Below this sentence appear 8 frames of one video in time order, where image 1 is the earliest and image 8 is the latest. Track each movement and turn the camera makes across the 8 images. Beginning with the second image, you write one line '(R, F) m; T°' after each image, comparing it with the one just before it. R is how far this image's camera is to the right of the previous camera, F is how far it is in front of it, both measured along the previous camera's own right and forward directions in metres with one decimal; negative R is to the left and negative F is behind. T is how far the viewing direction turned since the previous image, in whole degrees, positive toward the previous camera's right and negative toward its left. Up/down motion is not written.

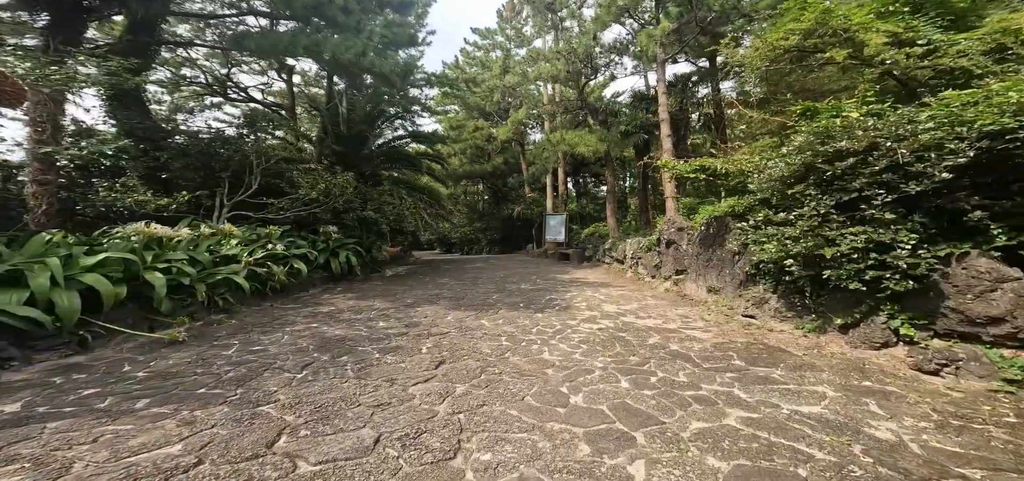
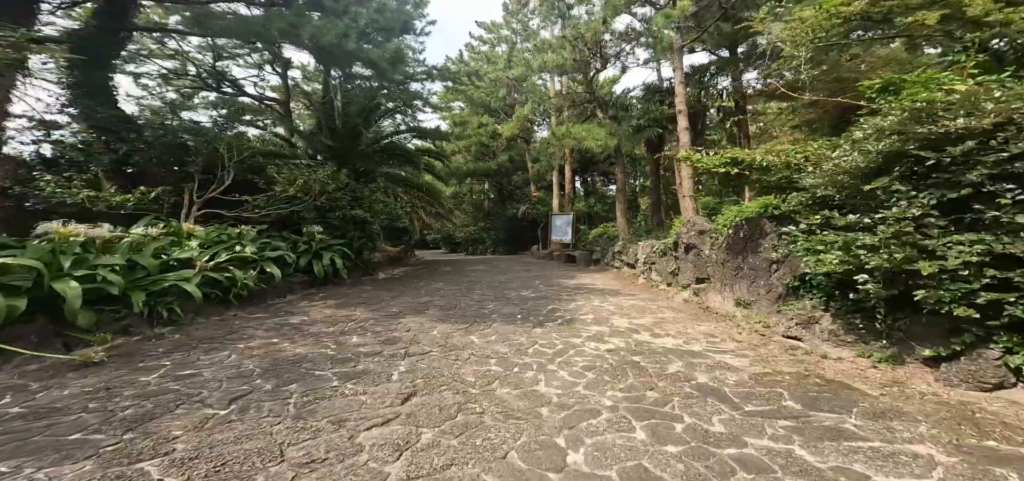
(+0.2, +0.8) m; -1°
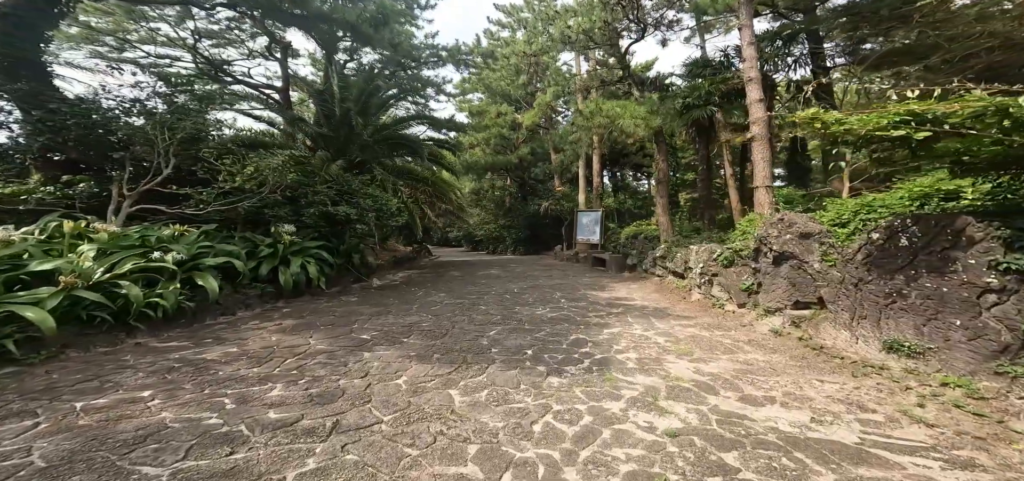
(+0.2, +1.8) m; -4°
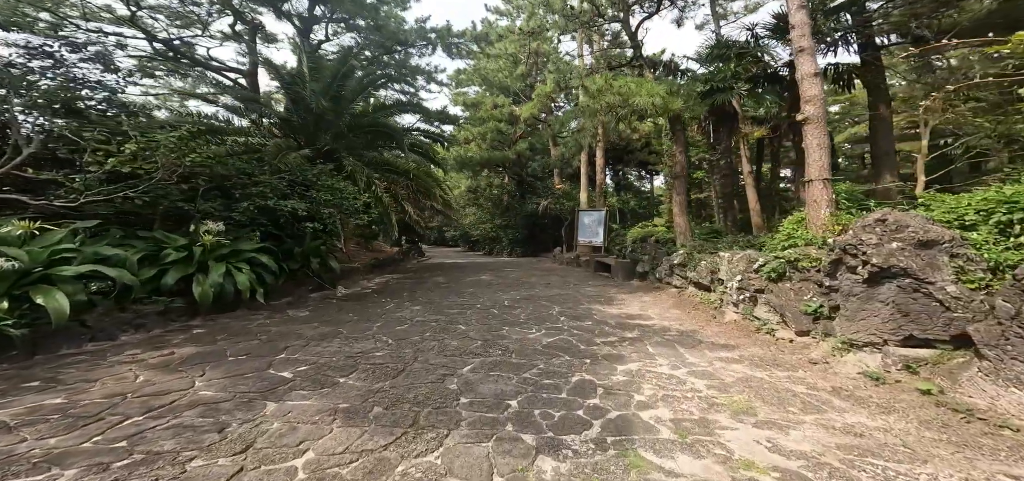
(+0.2, +1.3) m; 0°
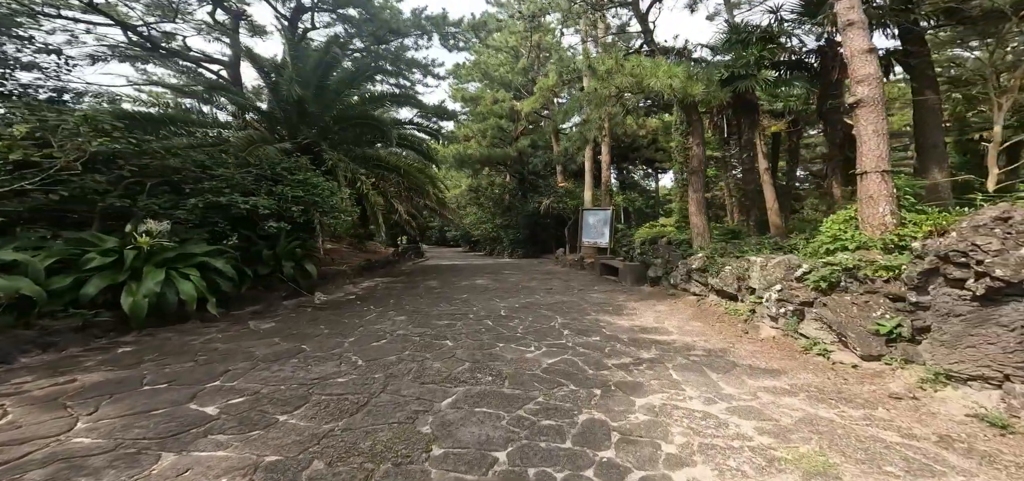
(+0.1, +0.7) m; 0°
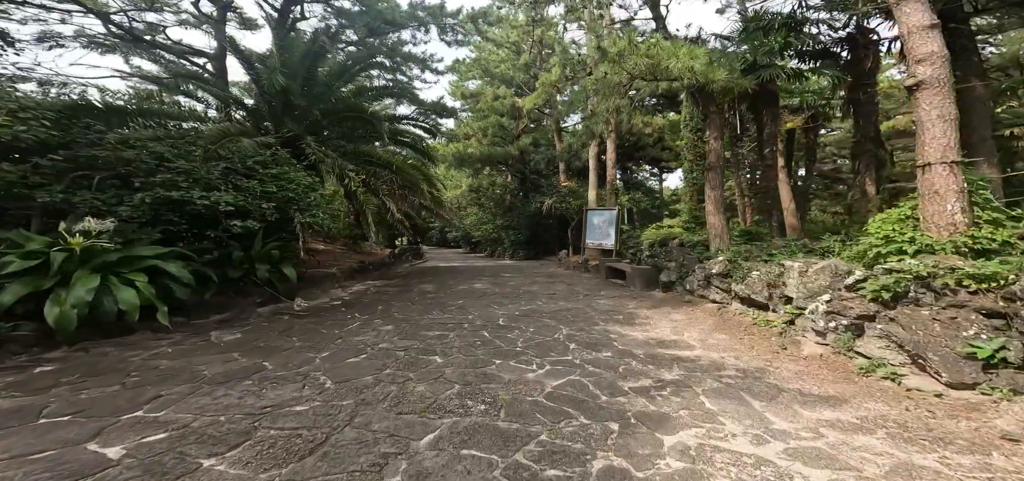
(0.0, +0.6) m; 0°
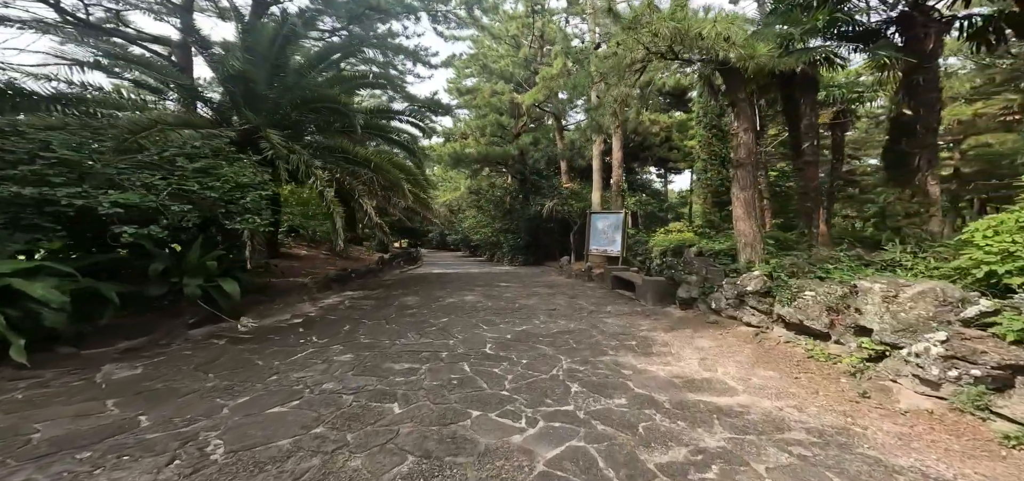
(+0.1, +0.9) m; 0°
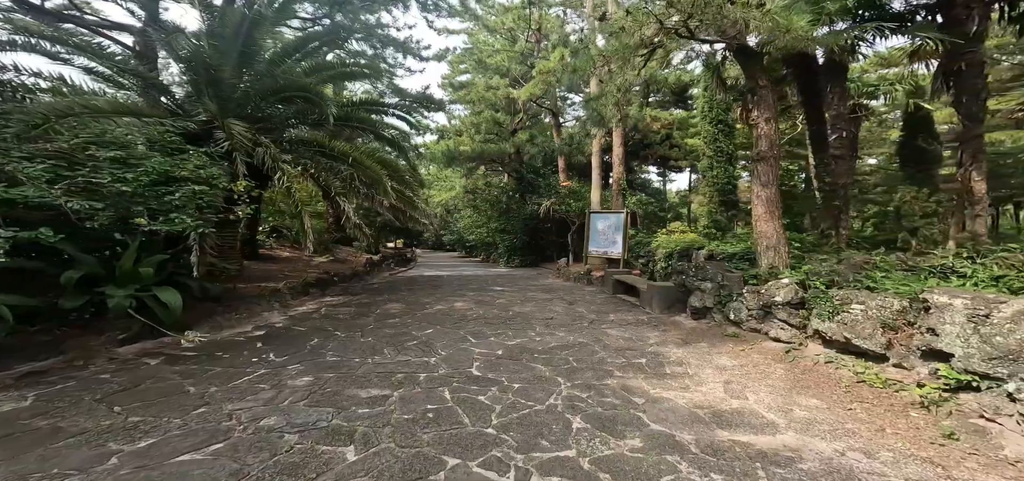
(+0.1, +0.6) m; 0°
